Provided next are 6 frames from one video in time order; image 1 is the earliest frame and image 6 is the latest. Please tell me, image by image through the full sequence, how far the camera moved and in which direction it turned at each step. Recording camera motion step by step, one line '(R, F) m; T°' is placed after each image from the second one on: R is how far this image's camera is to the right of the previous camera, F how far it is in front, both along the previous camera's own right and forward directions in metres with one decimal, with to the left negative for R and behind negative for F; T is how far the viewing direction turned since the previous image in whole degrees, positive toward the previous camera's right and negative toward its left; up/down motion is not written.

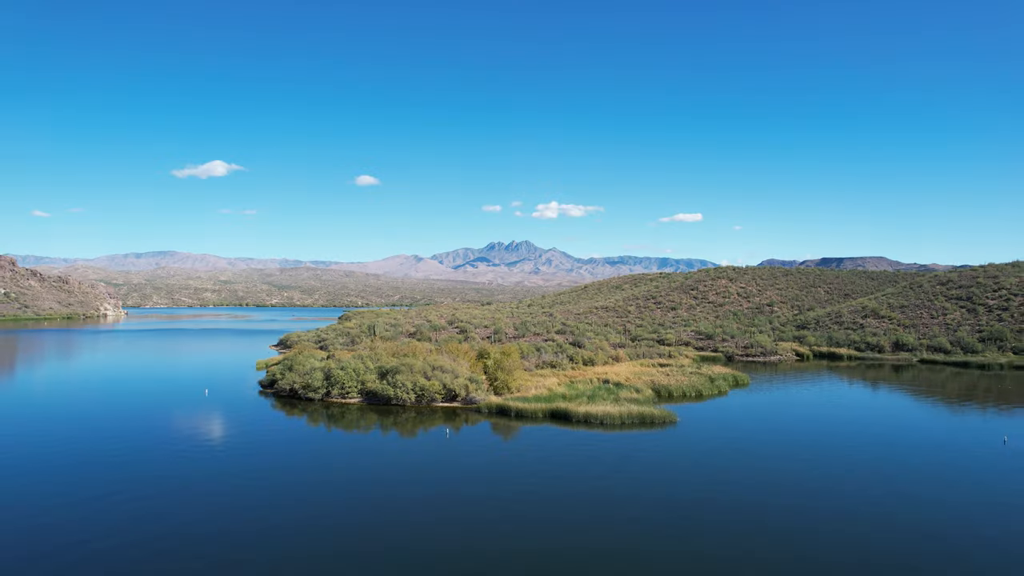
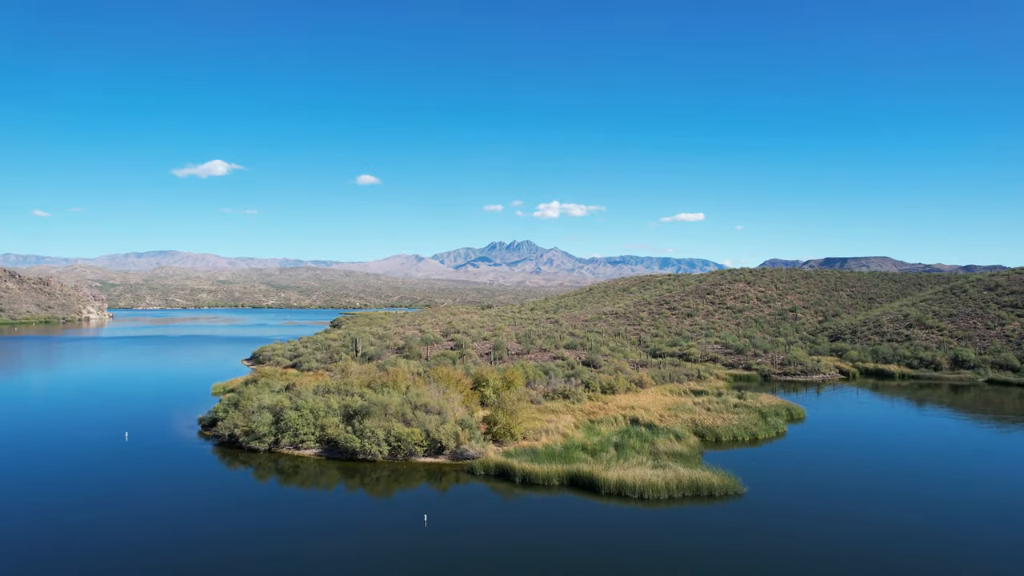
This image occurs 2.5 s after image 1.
(-0.1, +5.7) m; 0°
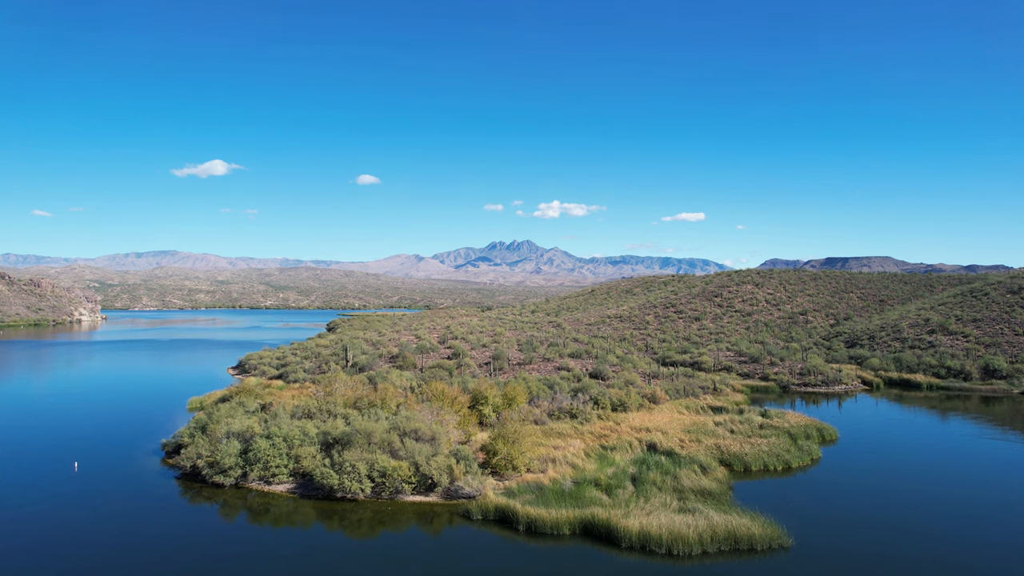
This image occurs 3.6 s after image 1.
(-0.1, +2.5) m; 0°
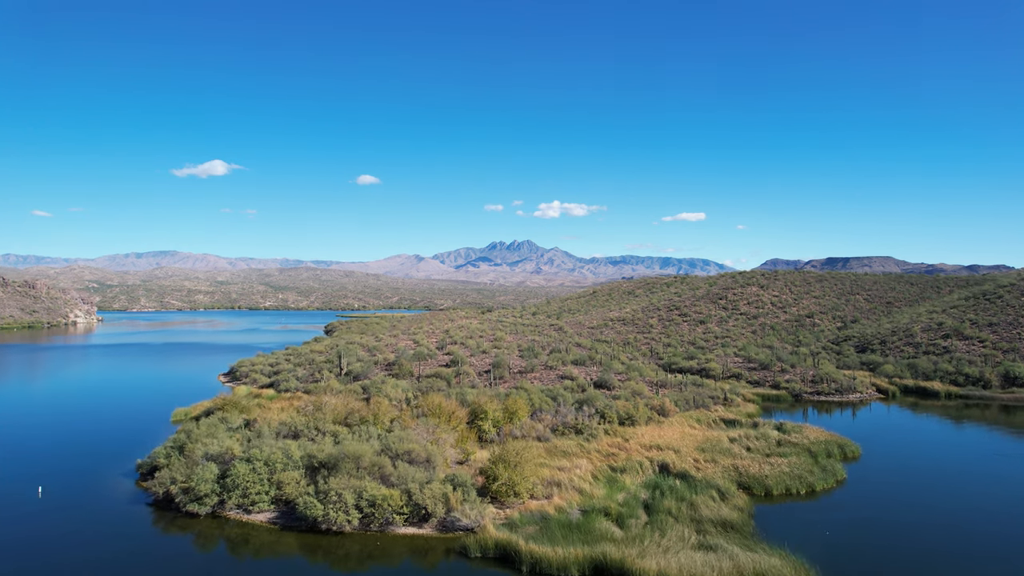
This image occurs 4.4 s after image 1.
(0.0, +1.4) m; 0°
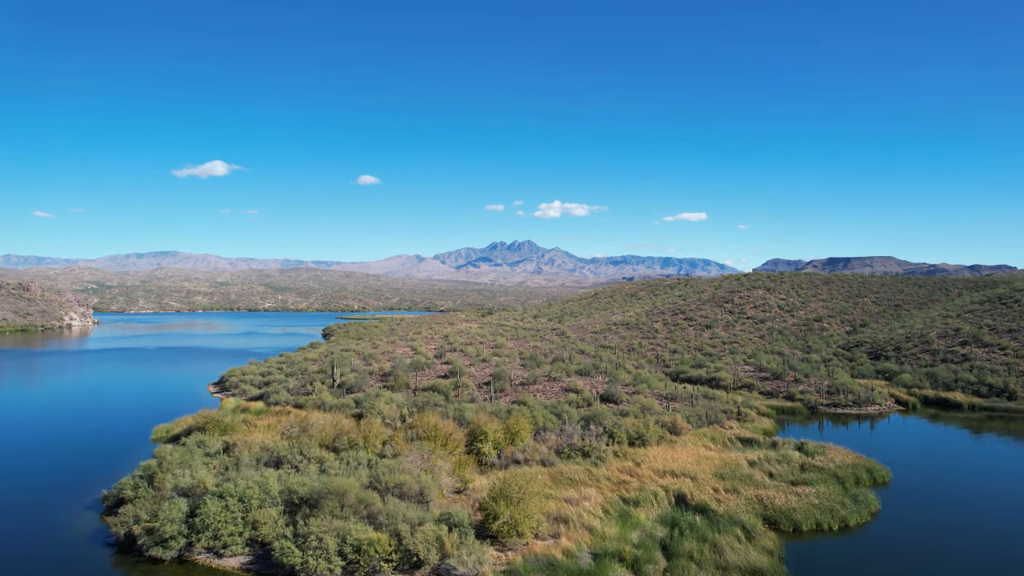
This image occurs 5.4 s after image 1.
(0.0, +1.6) m; 0°
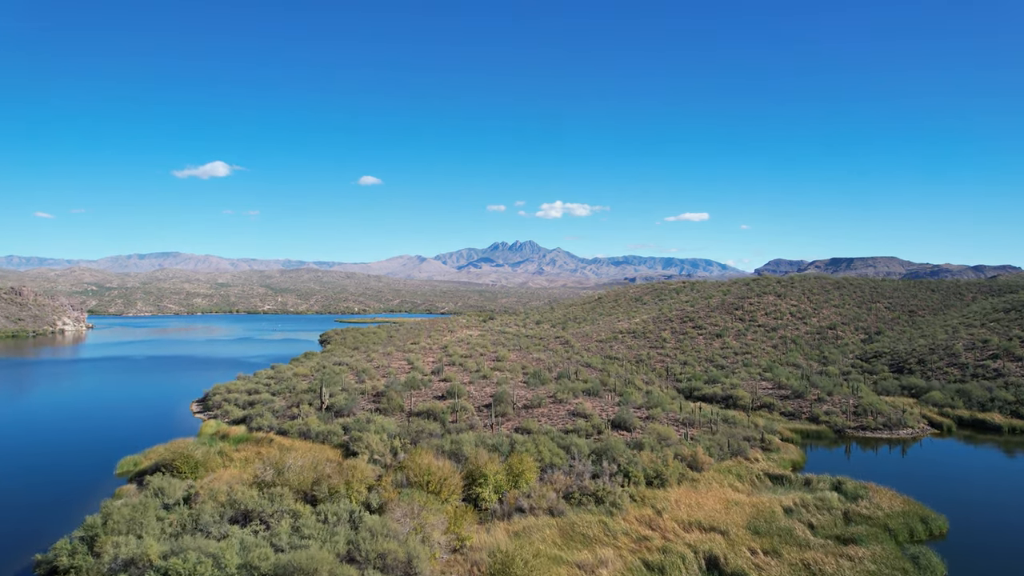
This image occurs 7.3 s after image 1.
(-0.1, +2.4) m; 0°
